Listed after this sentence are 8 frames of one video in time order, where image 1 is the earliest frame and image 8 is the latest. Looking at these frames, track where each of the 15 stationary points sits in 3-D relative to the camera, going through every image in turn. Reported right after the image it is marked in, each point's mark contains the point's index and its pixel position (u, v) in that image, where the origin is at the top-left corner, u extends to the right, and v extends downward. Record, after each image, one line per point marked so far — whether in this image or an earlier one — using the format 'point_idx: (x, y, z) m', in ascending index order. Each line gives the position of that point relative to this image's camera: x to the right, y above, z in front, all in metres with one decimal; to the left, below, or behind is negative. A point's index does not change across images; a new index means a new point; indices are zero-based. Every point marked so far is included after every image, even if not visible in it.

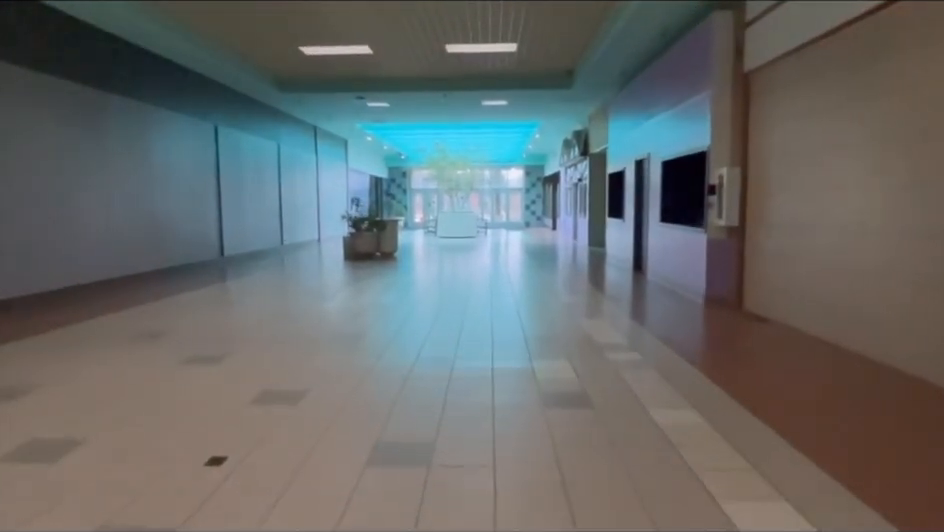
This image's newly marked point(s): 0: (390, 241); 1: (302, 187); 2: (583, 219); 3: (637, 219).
0: (-1.6, +0.4, +12.1) m
1: (-4.0, +1.9, +15.1) m
2: (+2.7, +1.2, +16.0) m
3: (+2.3, +0.7, +9.1) m
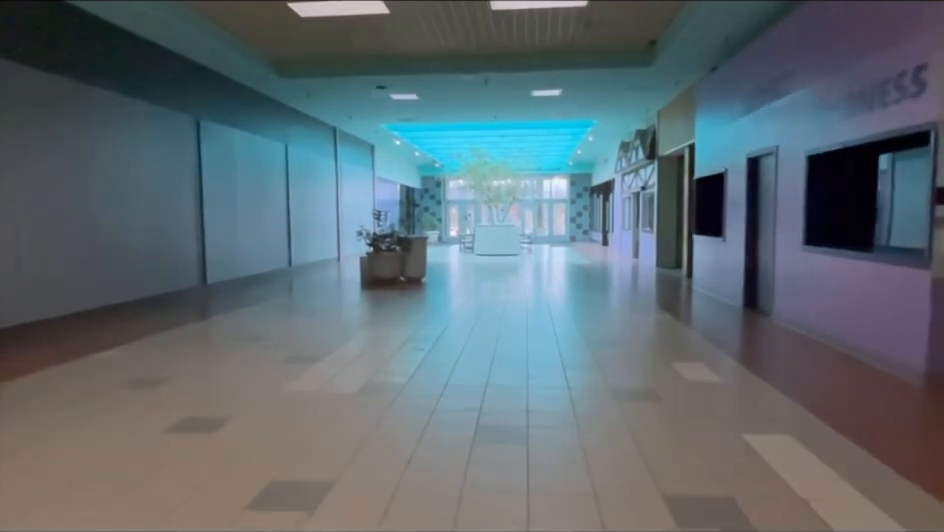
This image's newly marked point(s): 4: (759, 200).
0: (-0.9, 0.0, +9.8) m
1: (-3.2, +1.4, +13.0) m
2: (+3.6, +0.7, +13.5) m
3: (+2.9, +0.3, +6.7) m
4: (+2.9, +0.7, +6.5) m
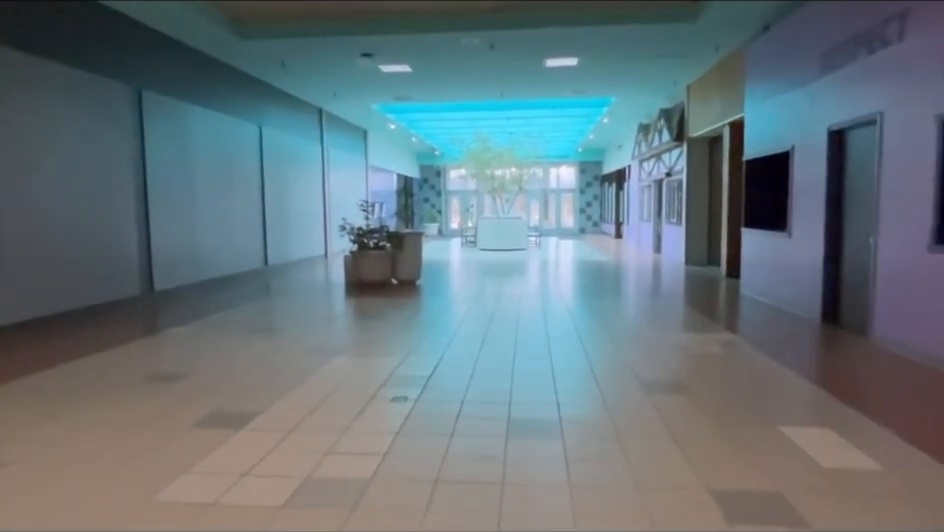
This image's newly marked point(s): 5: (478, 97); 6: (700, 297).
0: (-0.8, 0.0, +8.4) m
1: (-3.1, +1.4, +11.6) m
2: (+3.7, +0.7, +12.0) m
3: (+2.9, +0.3, +5.2) m
4: (+2.9, +0.6, +5.0) m
5: (+0.1, +2.9, +11.4) m
6: (+2.8, -0.3, +8.2) m
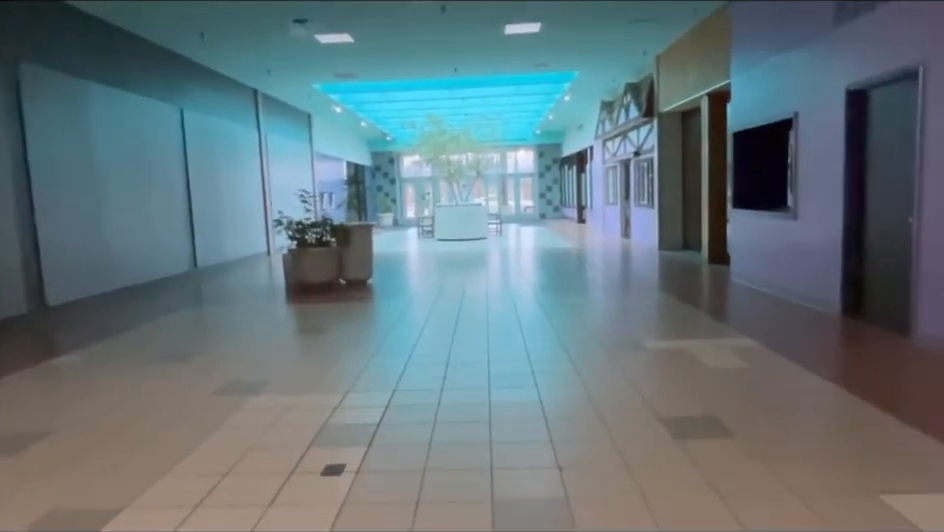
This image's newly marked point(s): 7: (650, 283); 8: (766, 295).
0: (-1.3, +0.1, +7.4) m
1: (-3.8, +1.4, +10.4) m
2: (+2.9, +1.0, +11.3) m
3: (+2.6, +0.4, +4.5) m
4: (+2.6, +0.7, +4.3) m
5: (-0.7, +3.0, +10.4) m
6: (+2.4, -0.2, +7.5) m
7: (+2.0, -0.2, +7.5) m
8: (+2.5, -0.3, +5.6) m
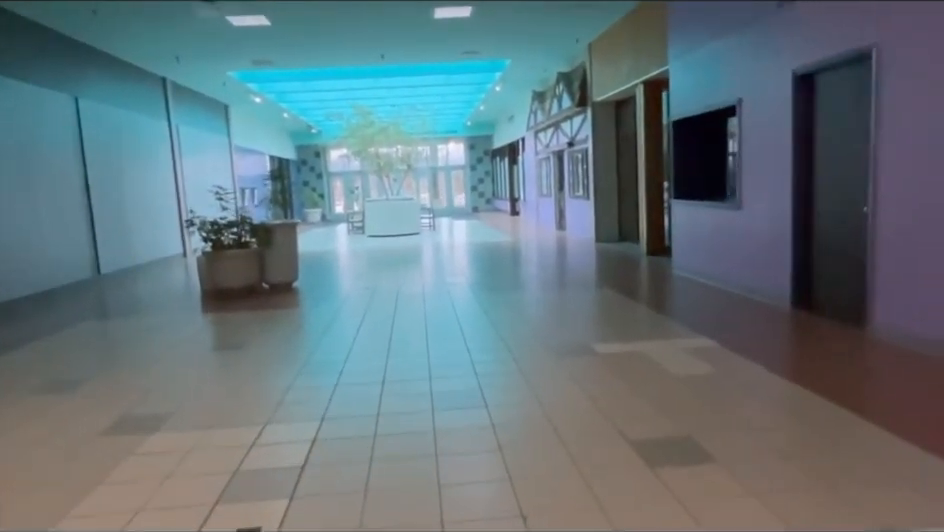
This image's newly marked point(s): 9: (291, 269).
0: (-2.0, 0.0, +6.8) m
1: (-4.9, +1.4, +9.5) m
2: (+1.8, +1.1, +11.1) m
3: (+2.2, +0.4, +4.3) m
4: (+2.2, +0.8, +4.1) m
5: (-1.7, +3.1, +9.8) m
6: (+1.7, -0.1, +7.3) m
7: (+1.3, -0.1, +7.3) m
8: (+2.0, -0.2, +5.4) m
9: (-1.9, 0.0, +6.9) m
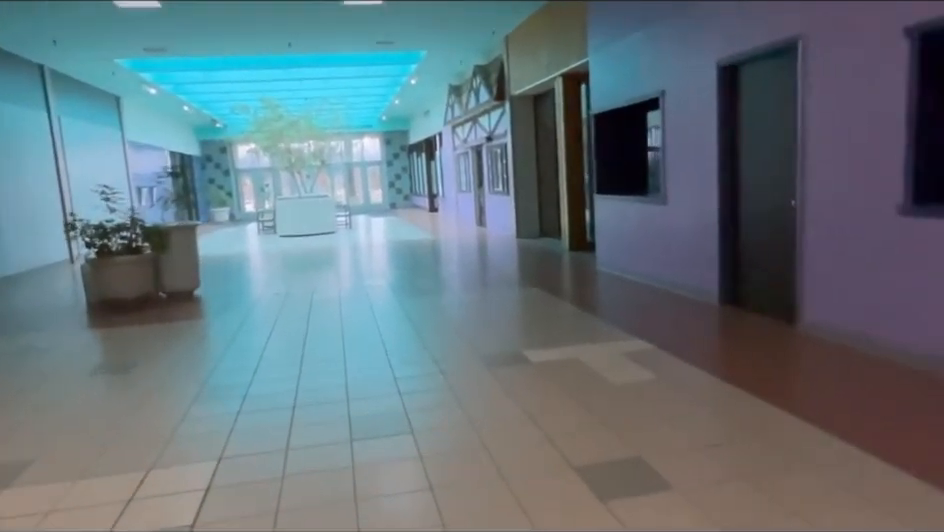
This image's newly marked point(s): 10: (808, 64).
0: (-2.8, 0.0, +6.2) m
1: (-6.0, +1.3, +8.6) m
2: (+0.4, +1.2, +11.0) m
3: (+1.7, +0.5, +4.3) m
4: (+1.7, +0.8, +4.0) m
5: (-3.0, +3.0, +9.2) m
6: (+0.8, -0.1, +7.1) m
7: (+0.5, -0.1, +7.1) m
8: (+1.3, -0.2, +5.3) m
9: (-2.7, -0.1, +6.3) m
10: (+1.7, +1.0, +3.3) m
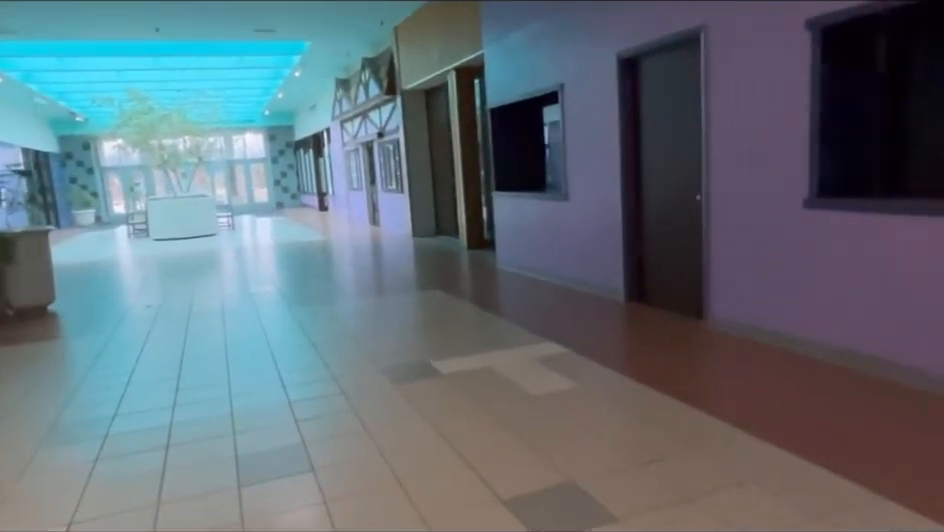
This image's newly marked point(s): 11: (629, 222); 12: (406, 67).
0: (-3.7, -0.1, +5.4) m
1: (-7.3, +1.1, +7.2) m
2: (-1.3, +1.2, +10.6) m
3: (+1.0, +0.5, +4.2) m
4: (+1.1, +0.9, +4.0) m
5: (-4.4, +2.9, +8.3) m
6: (-0.3, -0.1, +6.9) m
7: (-0.6, -0.1, +6.9) m
8: (+0.5, -0.1, +5.2) m
9: (-3.6, -0.2, +5.5) m
10: (+1.2, +1.0, +3.3) m
11: (+1.0, +0.3, +4.2) m
12: (-0.9, +2.7, +8.8) m
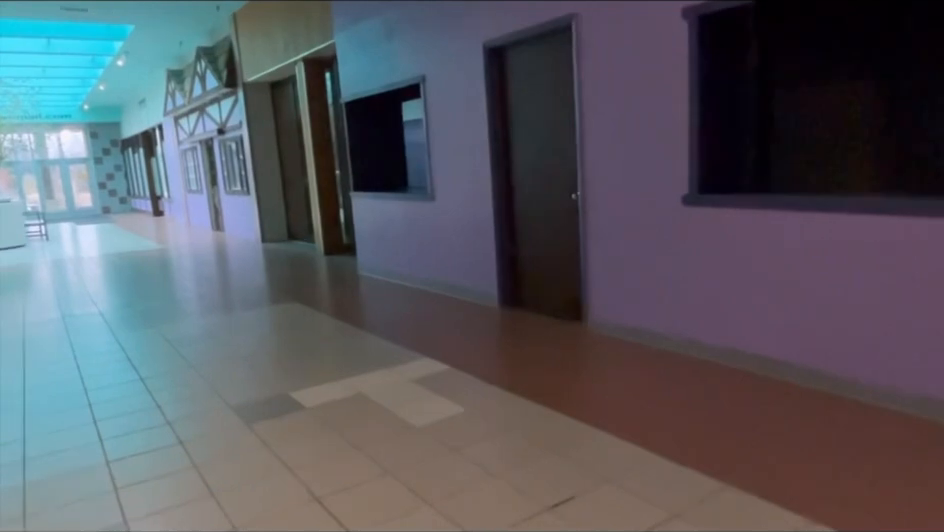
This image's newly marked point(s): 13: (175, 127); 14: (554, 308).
0: (-4.6, -0.3, +4.1) m
1: (-8.6, +0.7, +5.1) m
2: (-3.5, +1.0, +9.7) m
3: (+0.2, +0.5, +4.0) m
4: (+0.3, +0.8, +3.8) m
5: (-6.1, +2.7, +6.8) m
6: (-1.6, -0.1, +6.3) m
7: (-2.0, -0.2, +6.2) m
8: (-0.5, -0.2, +4.9) m
9: (-4.6, -0.4, +4.3) m
10: (+0.5, +1.0, +3.1) m
11: (+0.2, +0.2, +4.0) m
12: (-2.7, +2.6, +8.1) m
13: (-5.5, +2.6, +12.0) m
14: (+0.5, -0.3, +3.8) m
